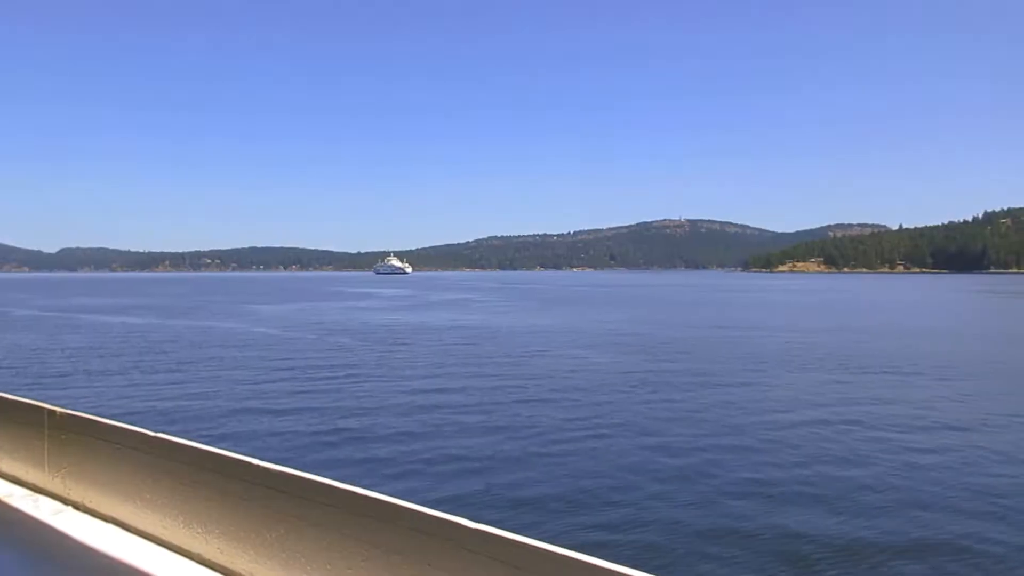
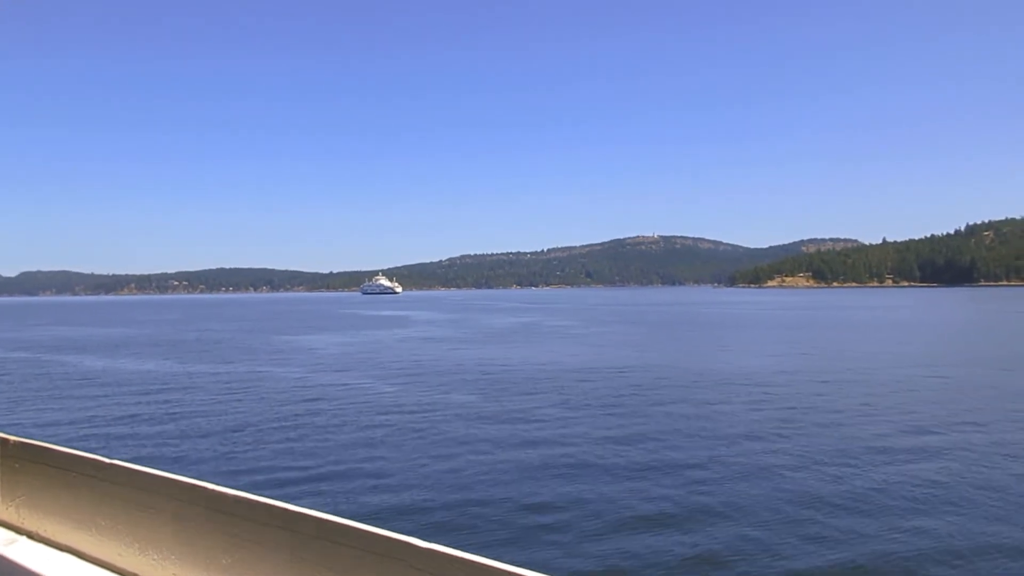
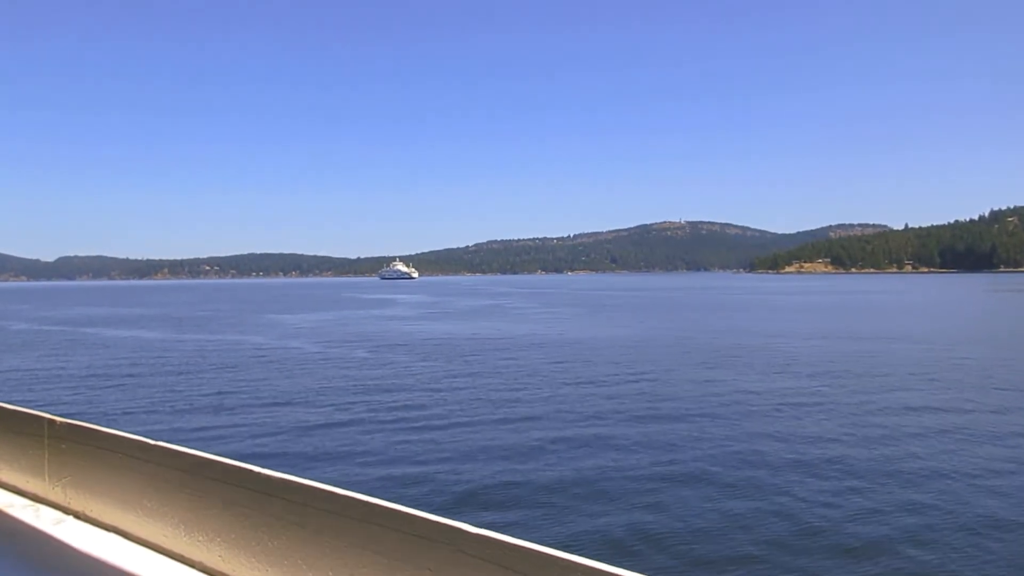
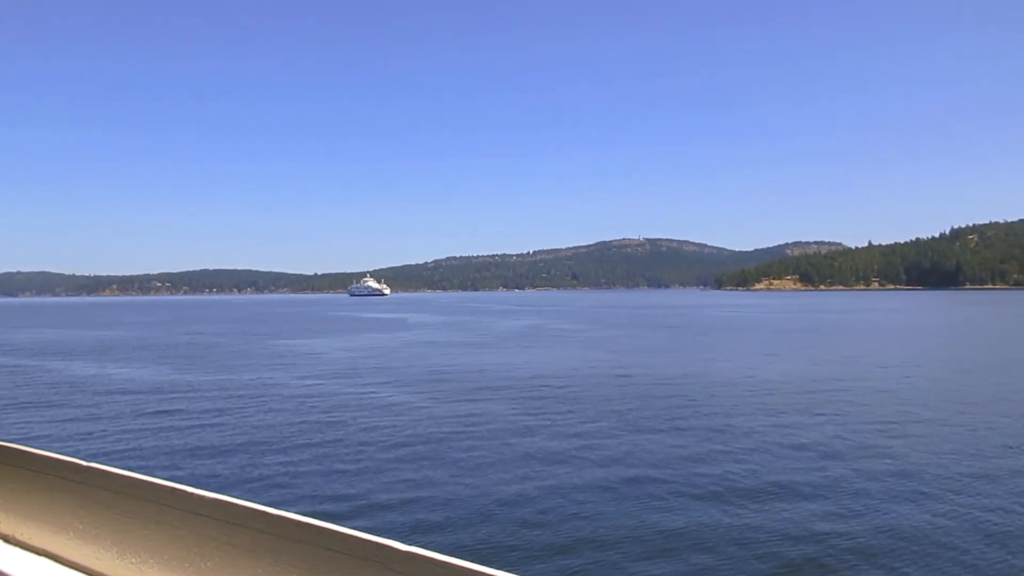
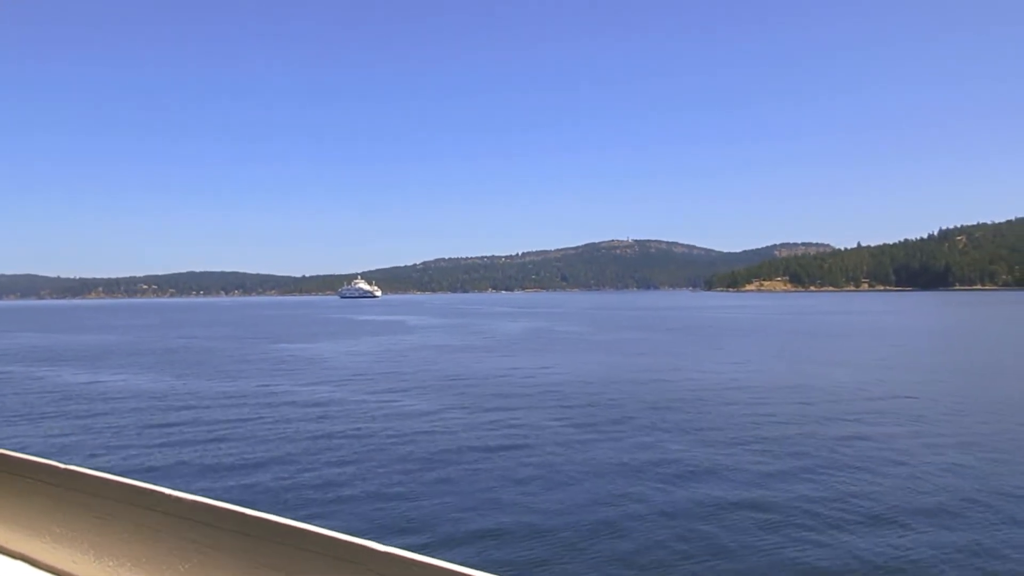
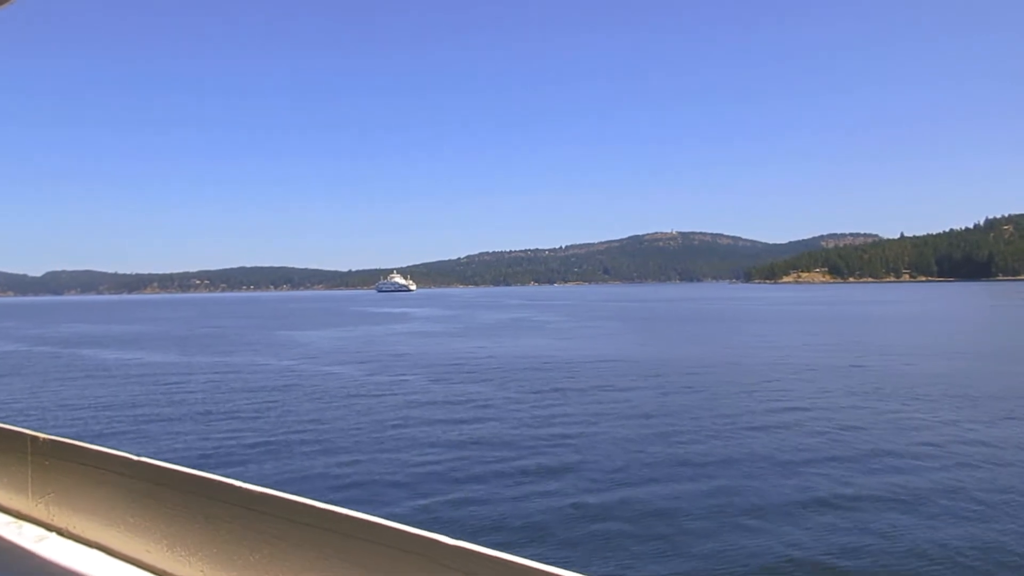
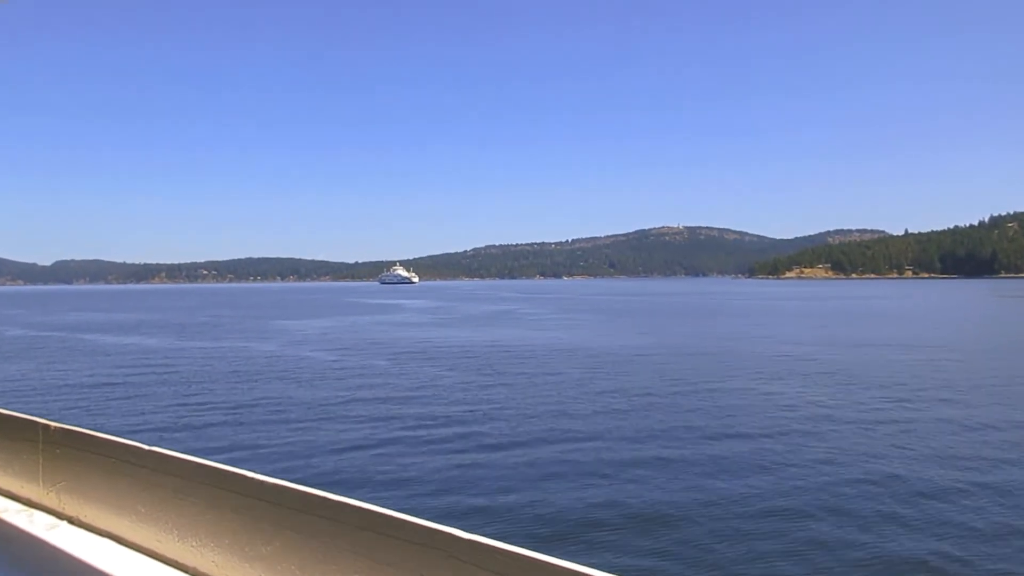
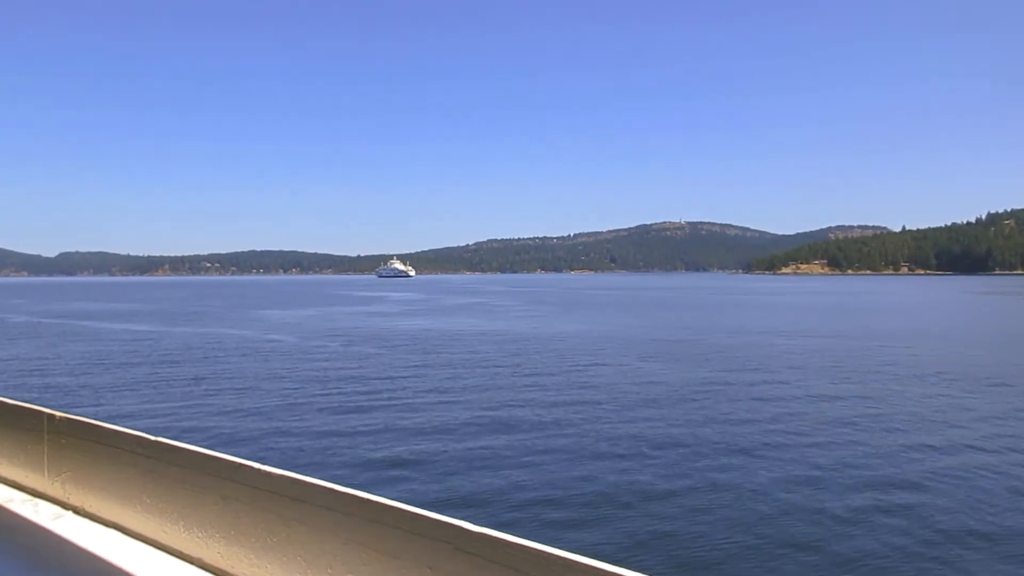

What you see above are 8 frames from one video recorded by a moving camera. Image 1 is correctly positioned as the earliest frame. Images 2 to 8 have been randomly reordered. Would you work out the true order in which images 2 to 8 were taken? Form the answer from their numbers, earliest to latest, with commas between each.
8, 3, 7, 6, 2, 4, 5
